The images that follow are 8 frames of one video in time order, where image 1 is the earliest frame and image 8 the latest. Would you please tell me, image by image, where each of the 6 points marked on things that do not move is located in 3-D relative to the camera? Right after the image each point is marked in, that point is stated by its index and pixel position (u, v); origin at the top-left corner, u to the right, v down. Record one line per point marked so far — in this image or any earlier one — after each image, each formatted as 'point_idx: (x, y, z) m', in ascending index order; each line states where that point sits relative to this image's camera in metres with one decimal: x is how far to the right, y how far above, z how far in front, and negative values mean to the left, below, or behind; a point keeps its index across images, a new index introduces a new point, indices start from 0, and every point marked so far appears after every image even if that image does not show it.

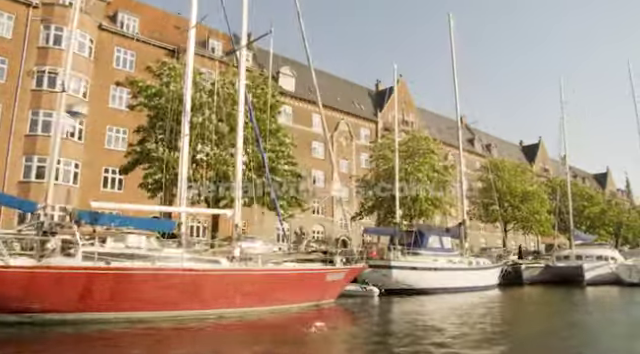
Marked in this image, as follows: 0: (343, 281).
0: (+0.8, -4.4, +19.8) m
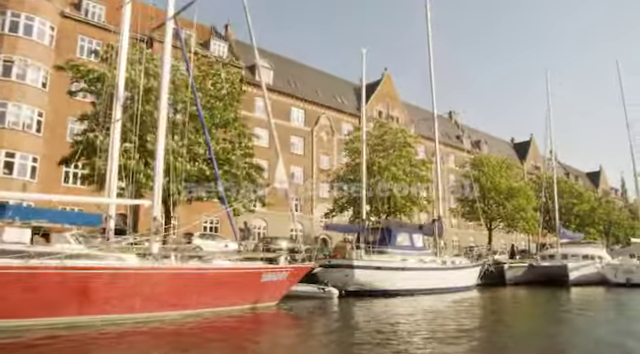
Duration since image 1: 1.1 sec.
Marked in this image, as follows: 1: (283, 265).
0: (-1.3, -4.0, +17.9) m
1: (-1.4, -3.3, +17.7) m
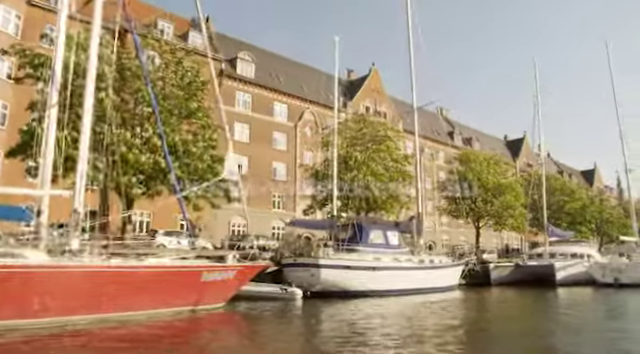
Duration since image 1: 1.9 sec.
0: (-3.0, -3.7, +16.4) m
1: (-3.1, -3.0, +16.3) m
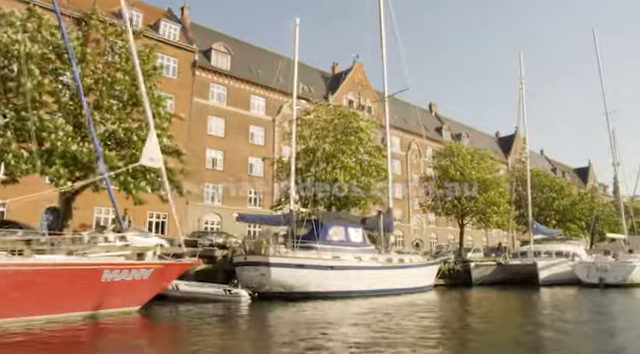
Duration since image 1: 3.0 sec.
0: (-5.1, -3.3, +14.5) m
1: (-5.2, -2.6, +14.3) m
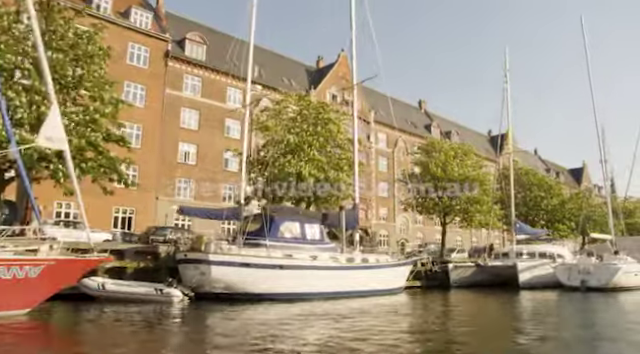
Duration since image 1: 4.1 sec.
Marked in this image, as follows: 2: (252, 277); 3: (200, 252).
0: (-7.2, -2.8, +12.7) m
1: (-7.3, -2.1, +12.5) m
2: (-2.7, -4.1, +19.0) m
3: (-4.7, -3.0, +18.5) m
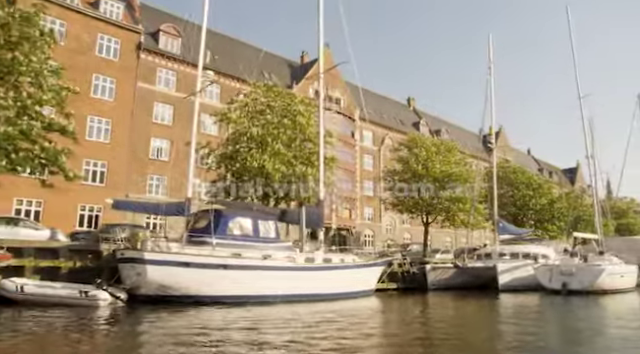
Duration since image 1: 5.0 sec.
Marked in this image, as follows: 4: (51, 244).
0: (-9.1, -2.5, +11.0) m
1: (-9.2, -1.8, +10.8) m
2: (-4.6, -3.8, +17.4) m
3: (-6.6, -2.6, +16.8) m
4: (-11.2, -2.8, +19.4) m
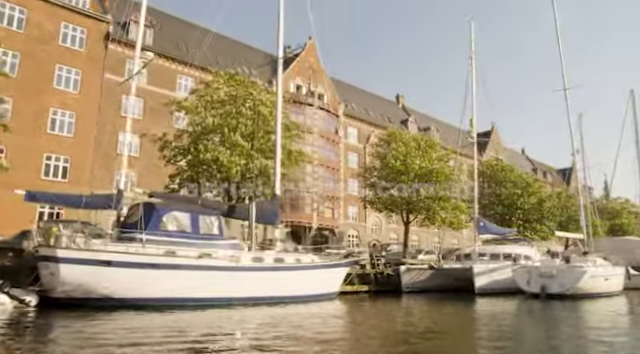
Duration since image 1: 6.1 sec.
0: (-11.2, -2.1, +9.2) m
1: (-11.3, -1.4, +9.0) m
2: (-6.7, -3.4, +15.5) m
3: (-8.6, -2.2, +14.9) m
4: (-13.2, -2.4, +17.6) m
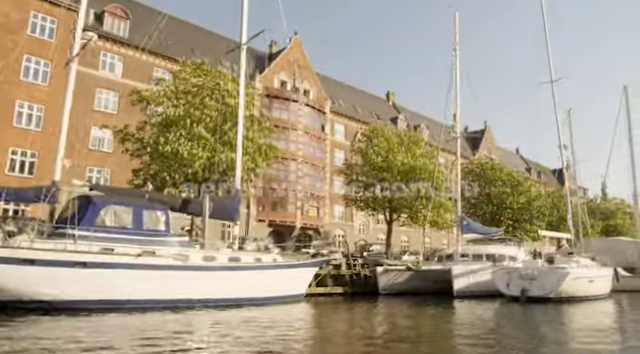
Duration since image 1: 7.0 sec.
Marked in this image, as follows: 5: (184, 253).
0: (-12.7, -1.7, +7.7) m
1: (-12.8, -1.0, +7.5) m
2: (-8.3, -3.1, +14.0) m
3: (-10.2, -1.9, +13.5) m
4: (-14.8, -2.0, +16.1) m
5: (-4.8, -2.7, +17.0) m
